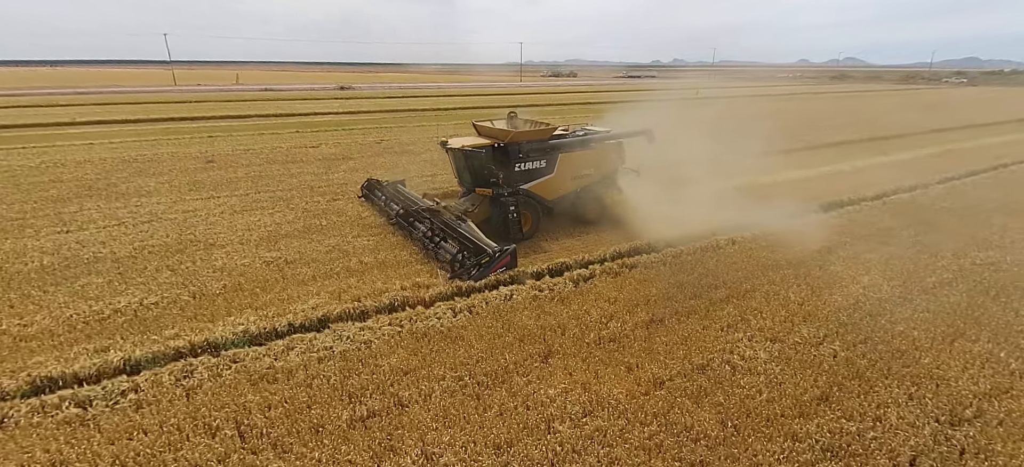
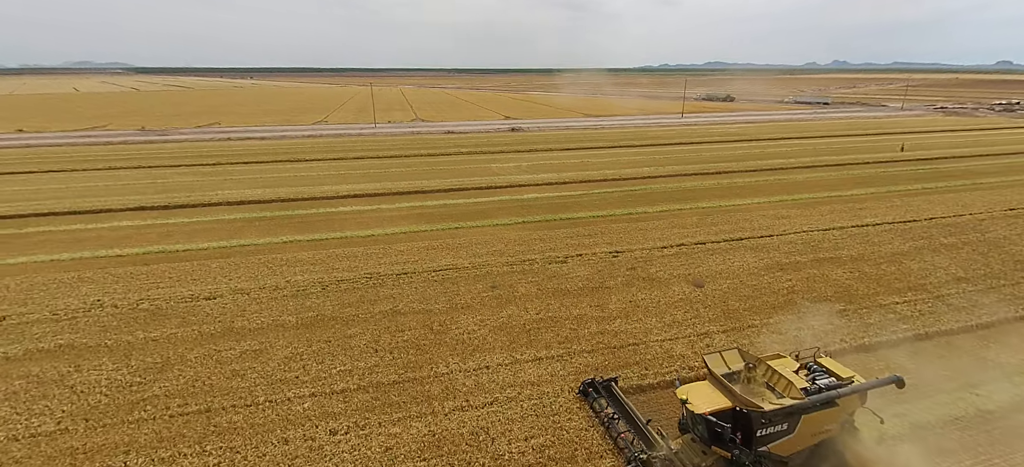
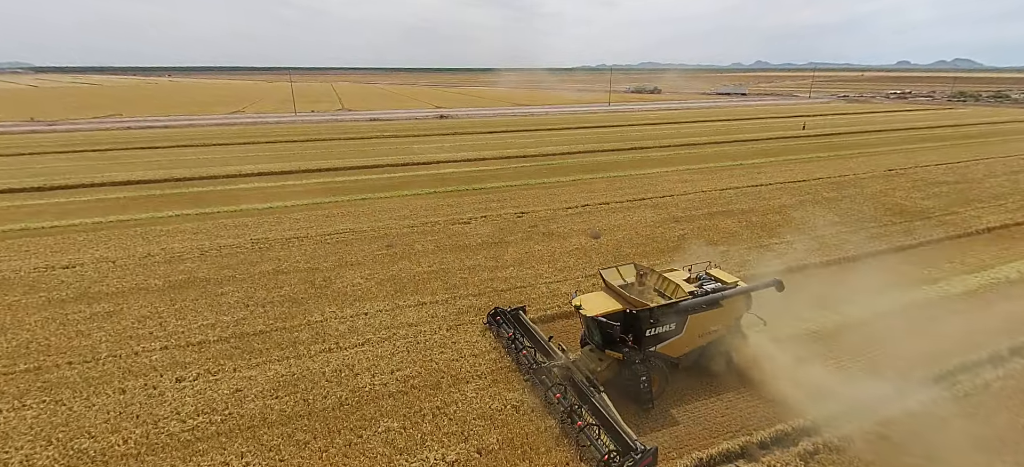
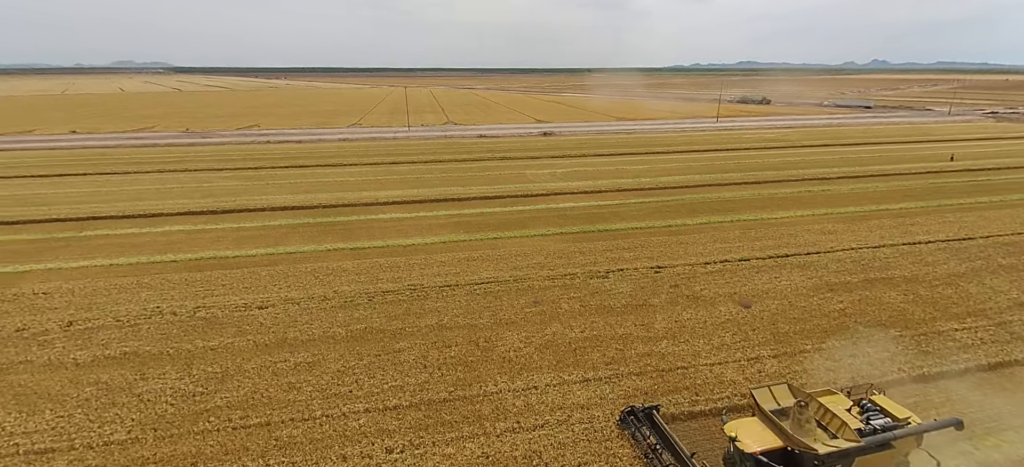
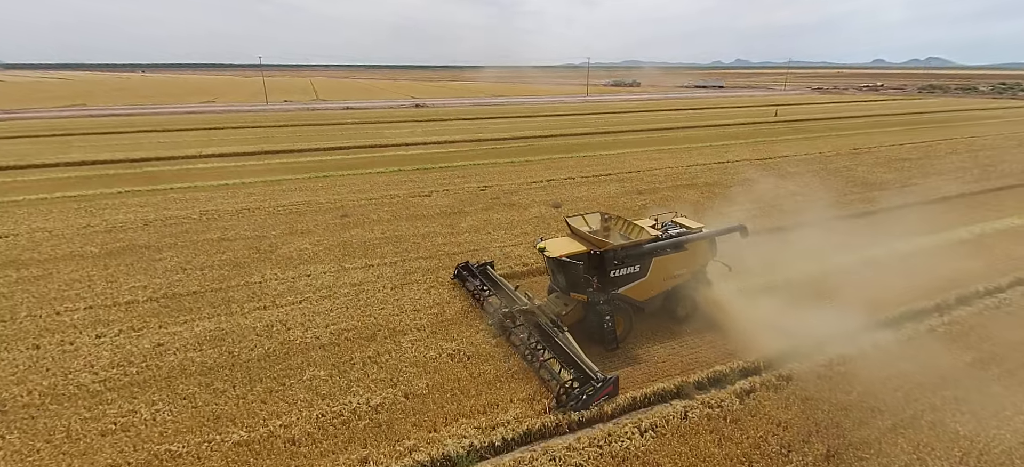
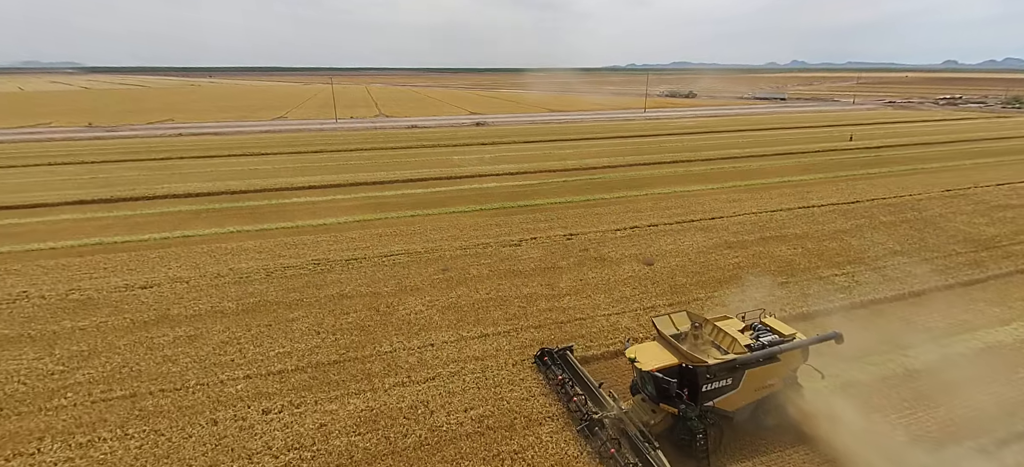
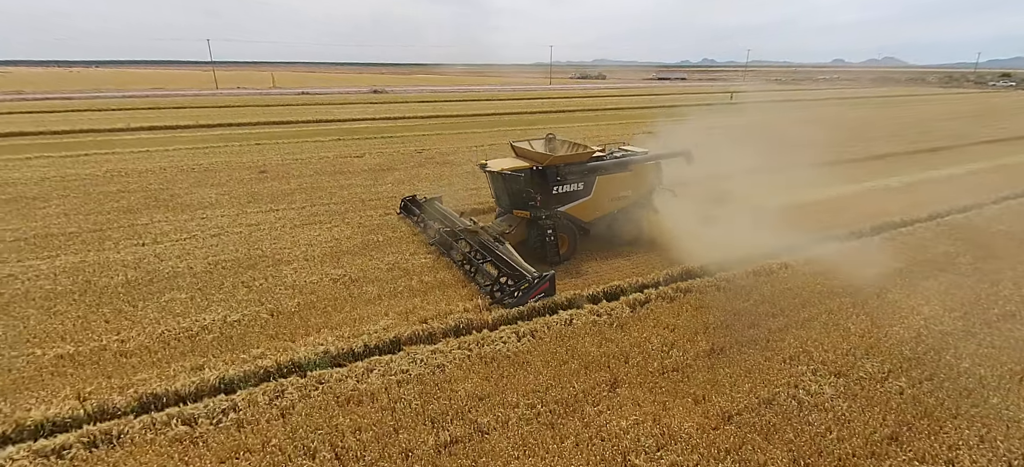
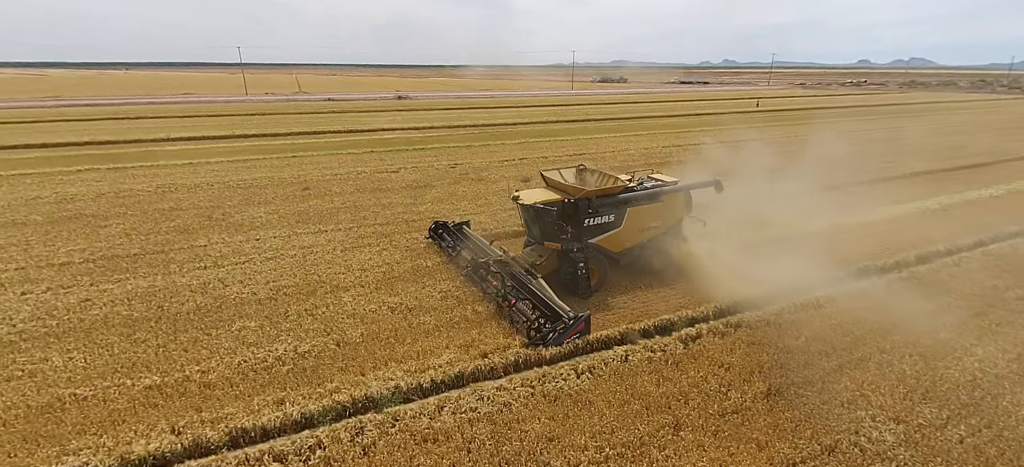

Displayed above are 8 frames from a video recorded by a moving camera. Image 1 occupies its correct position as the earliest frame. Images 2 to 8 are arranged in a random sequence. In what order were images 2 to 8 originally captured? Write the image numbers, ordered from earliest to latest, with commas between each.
7, 8, 5, 3, 6, 2, 4
